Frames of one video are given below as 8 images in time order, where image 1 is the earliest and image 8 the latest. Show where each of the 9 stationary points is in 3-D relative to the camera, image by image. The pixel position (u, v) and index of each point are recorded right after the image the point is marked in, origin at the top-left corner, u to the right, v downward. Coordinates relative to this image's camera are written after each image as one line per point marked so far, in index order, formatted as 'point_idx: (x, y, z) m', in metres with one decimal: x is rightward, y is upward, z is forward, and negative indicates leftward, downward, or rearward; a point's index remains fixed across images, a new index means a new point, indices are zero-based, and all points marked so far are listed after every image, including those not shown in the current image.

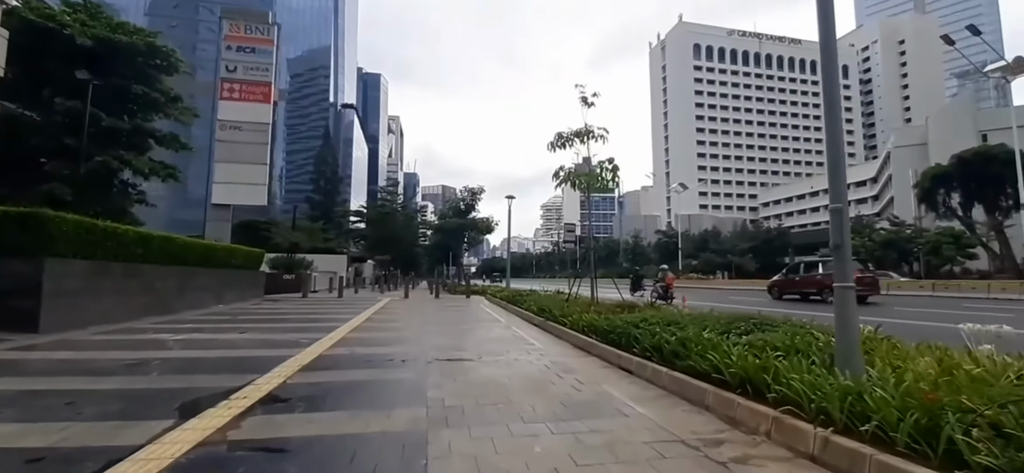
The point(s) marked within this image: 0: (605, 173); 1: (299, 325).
0: (+2.9, +2.1, +17.5) m
1: (-6.1, -2.5, +16.4) m
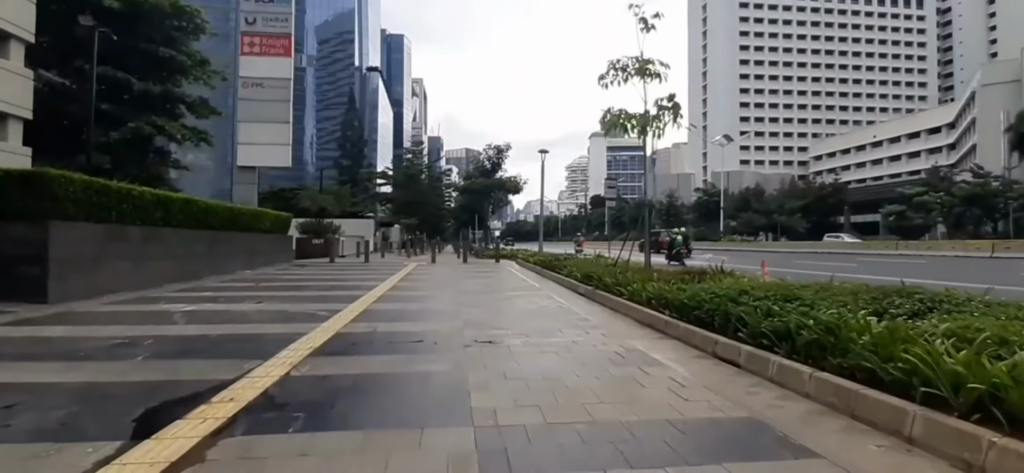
0: (+4.0, +3.3, +15.3) m
1: (-5.0, -1.5, +14.9) m
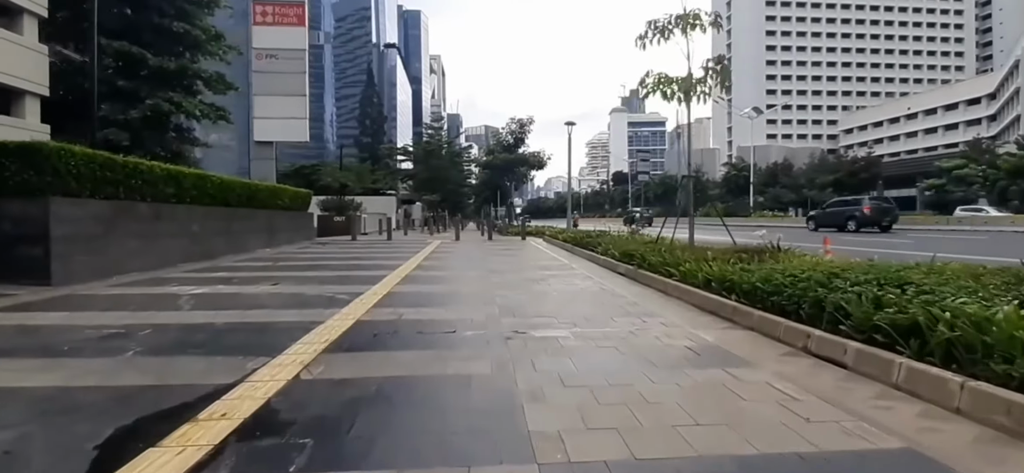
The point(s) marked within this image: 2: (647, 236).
0: (+4.8, +3.9, +13.9) m
1: (-4.2, -0.9, +14.0) m
2: (+4.2, 0.0, +17.7) m
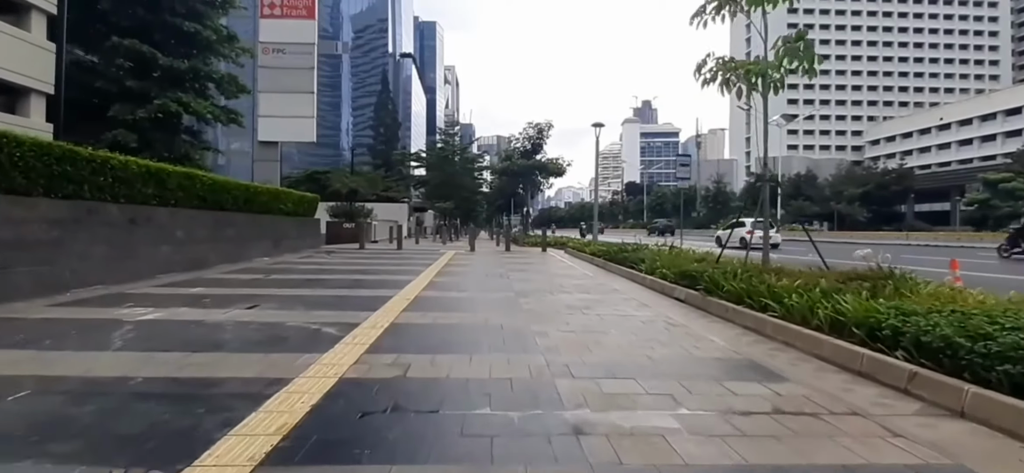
0: (+5.6, +3.5, +11.4) m
1: (-3.6, -1.1, +11.6) m
2: (+5.0, -0.4, +15.2) m
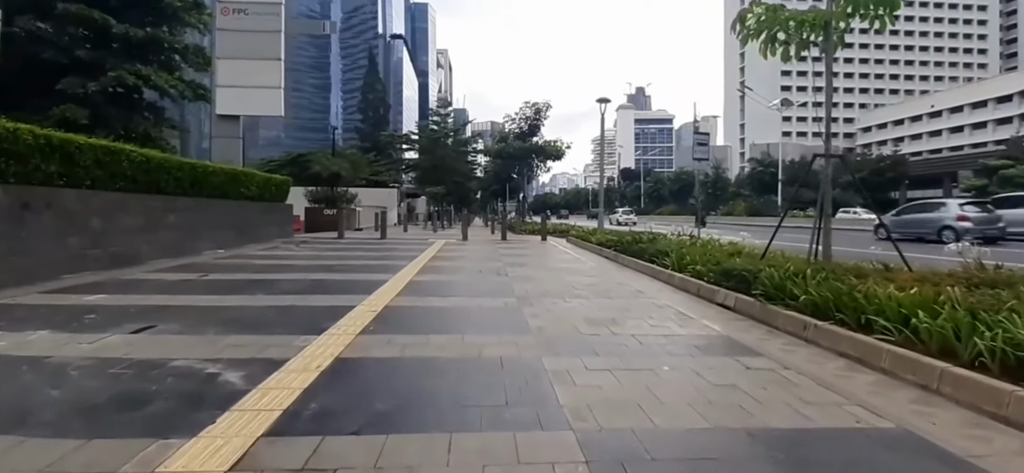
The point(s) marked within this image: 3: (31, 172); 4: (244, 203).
0: (+5.5, +3.7, +8.9) m
1: (-3.6, -1.0, +9.1) m
2: (+4.9, -0.2, +12.8) m
3: (-8.8, +1.2, +10.3) m
4: (-9.3, +1.2, +19.4) m
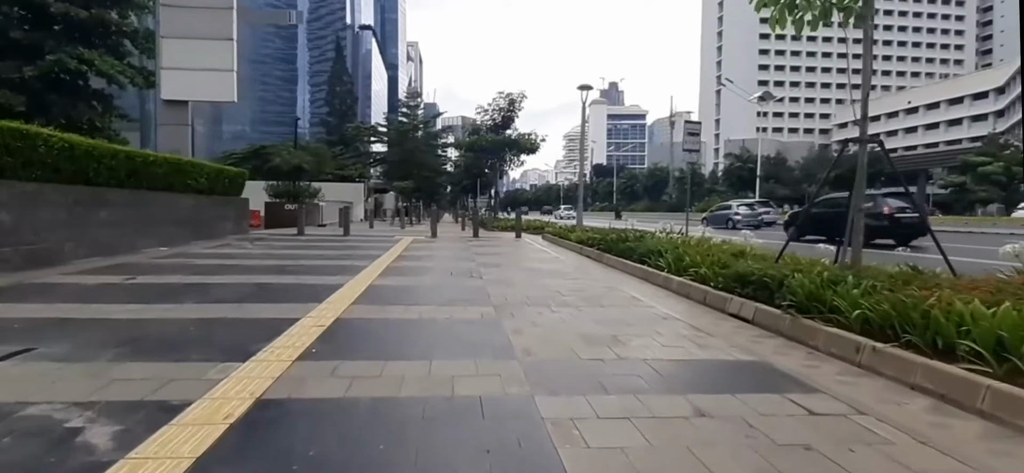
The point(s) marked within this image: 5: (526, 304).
0: (+5.2, +3.7, +7.7) m
1: (-3.9, -0.9, +7.6) m
2: (+4.4, -0.1, +11.6) m
3: (-9.2, +1.2, +8.5) m
4: (-10.1, +1.3, +17.5) m
5: (+0.2, -1.0, +8.5) m
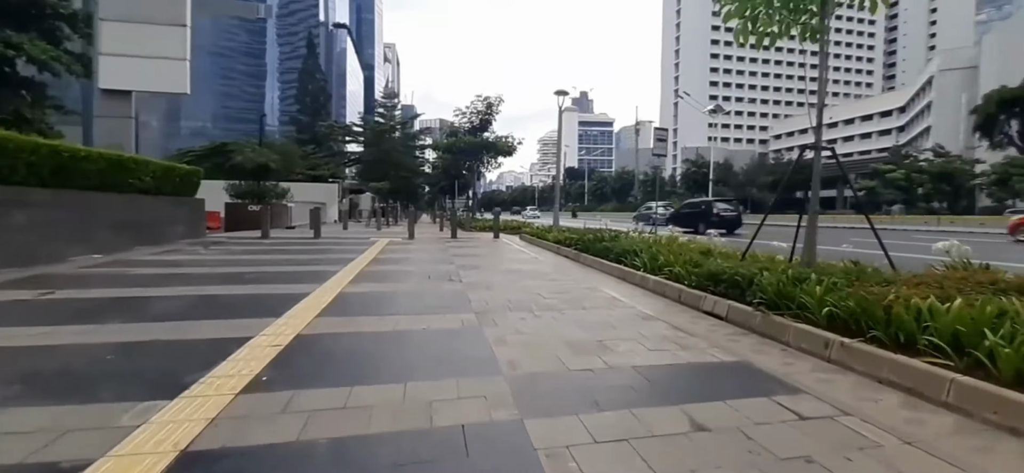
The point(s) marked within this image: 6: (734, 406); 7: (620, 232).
0: (+4.9, +3.7, +7.8) m
1: (-4.1, -1.0, +7.3) m
2: (+4.0, -0.1, +11.7) m
3: (-9.5, +1.1, +8.0) m
4: (-10.8, +1.2, +17.0) m
5: (-0.1, -1.0, +8.4) m
6: (+1.7, -1.2, +4.5) m
7: (+3.1, +0.1, +16.3) m
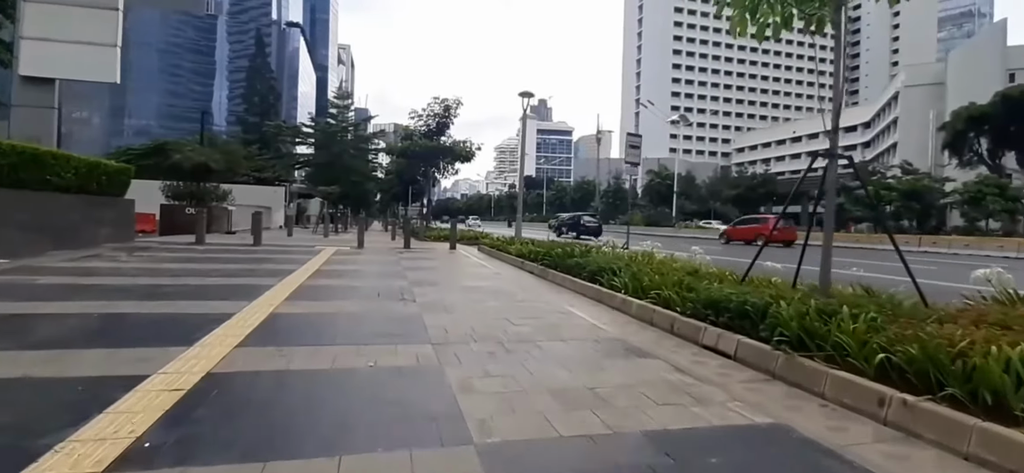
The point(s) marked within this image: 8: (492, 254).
0: (+4.6, +3.4, +6.8) m
1: (-4.4, -1.1, +5.5) m
2: (+3.3, -0.5, +10.5) m
3: (-9.8, +1.1, +5.8) m
4: (-11.8, +1.0, +14.6) m
5: (-0.5, -1.2, +6.9) m
6: (+1.6, -1.4, +3.2) m
7: (+2.1, -0.2, +15.0) m
8: (-0.7, -0.6, +19.5) m
